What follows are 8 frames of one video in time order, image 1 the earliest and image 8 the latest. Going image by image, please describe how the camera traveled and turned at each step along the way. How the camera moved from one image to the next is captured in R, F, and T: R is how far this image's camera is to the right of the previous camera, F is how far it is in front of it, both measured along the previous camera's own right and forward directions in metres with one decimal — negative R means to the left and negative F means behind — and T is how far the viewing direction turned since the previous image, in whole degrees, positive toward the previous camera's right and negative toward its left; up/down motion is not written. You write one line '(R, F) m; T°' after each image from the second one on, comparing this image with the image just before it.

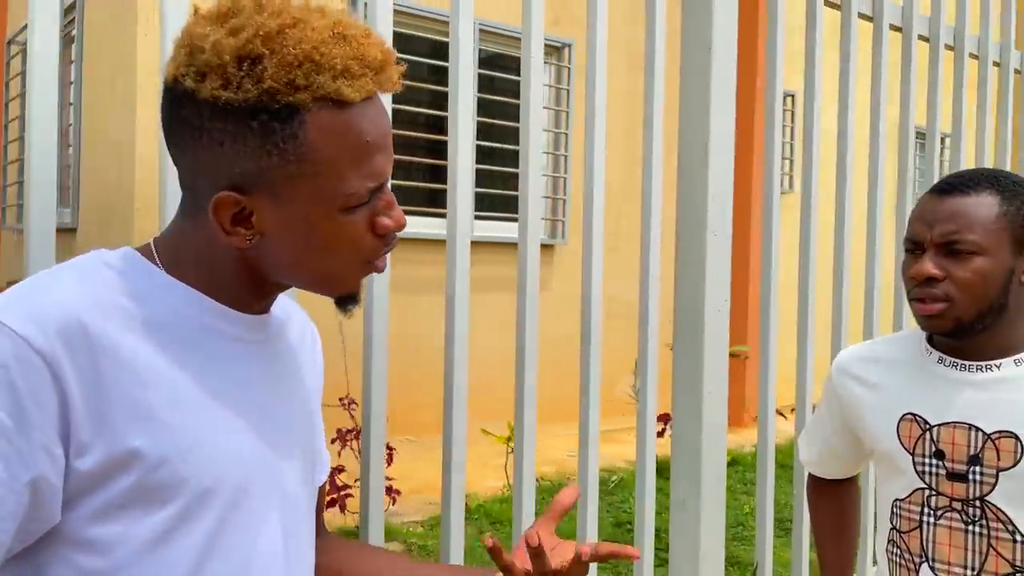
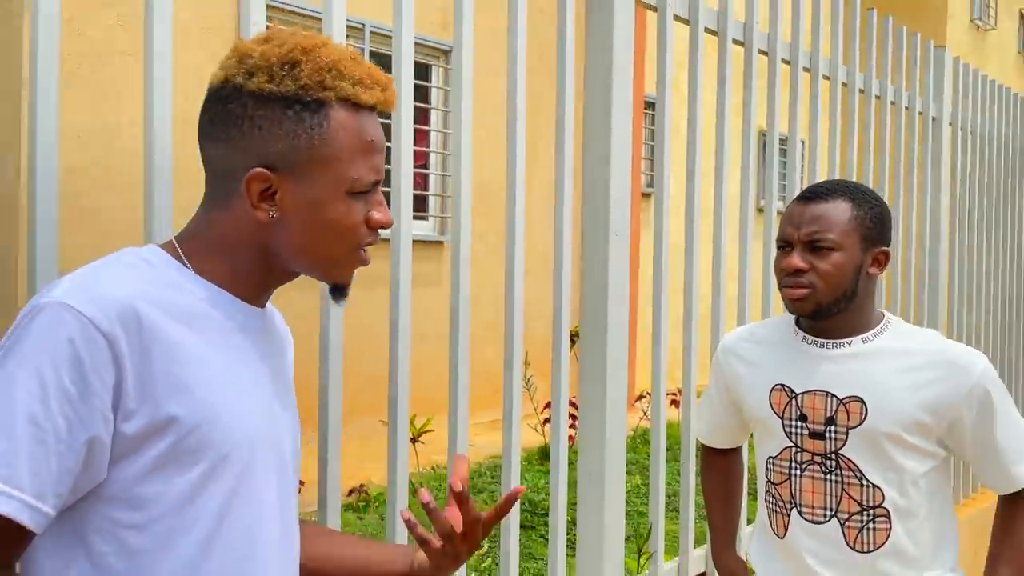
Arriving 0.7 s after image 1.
(-0.3, -0.1) m; +13°
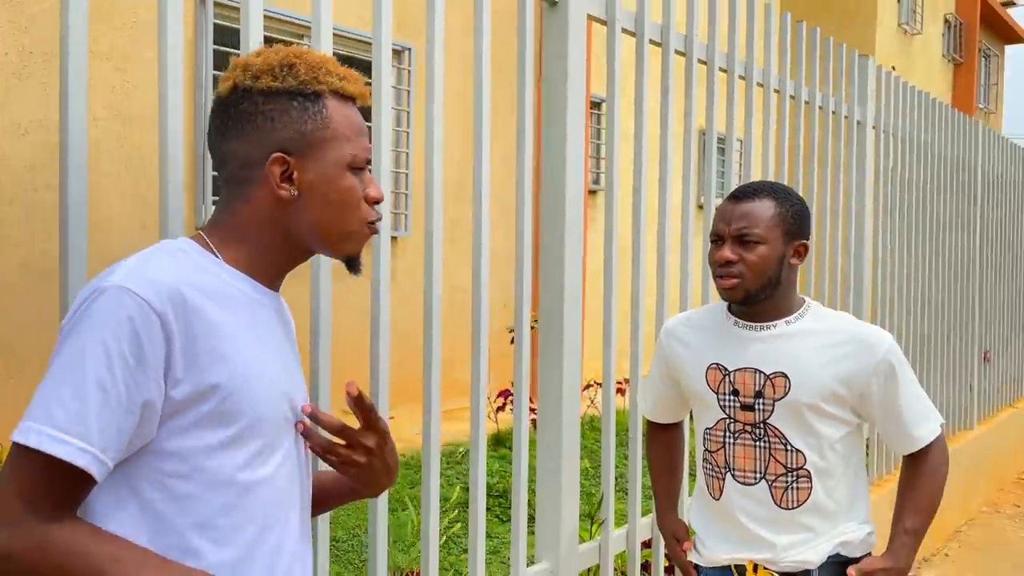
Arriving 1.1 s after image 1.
(0.0, -0.2) m; +4°
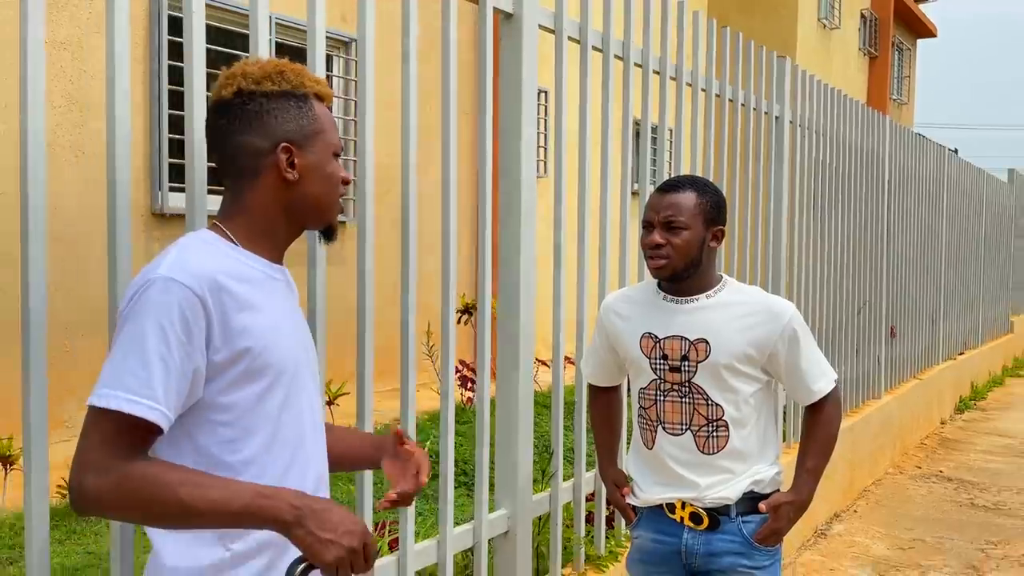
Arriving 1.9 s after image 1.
(-0.1, -0.3) m; +4°
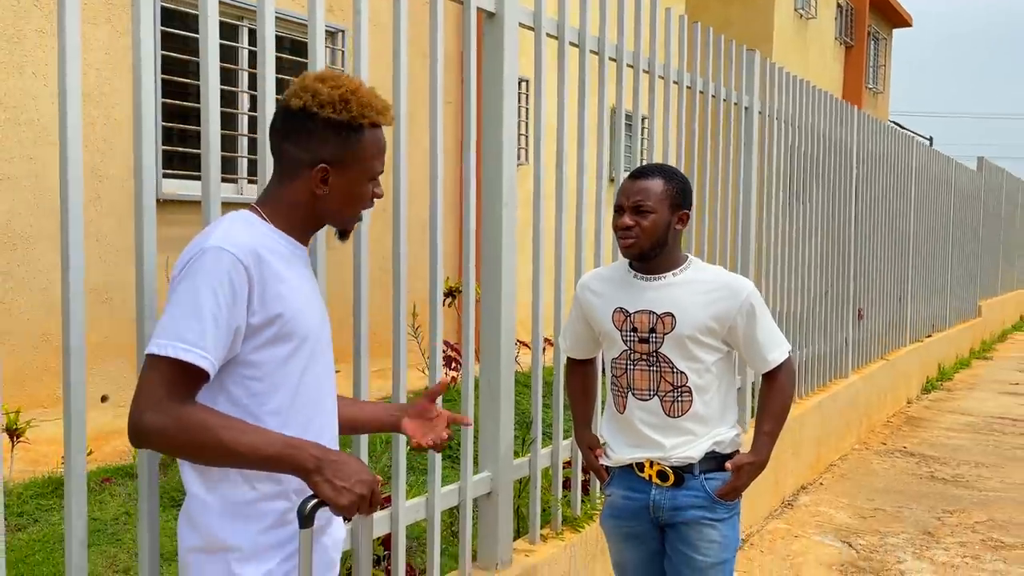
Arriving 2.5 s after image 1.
(0.0, -0.2) m; +1°
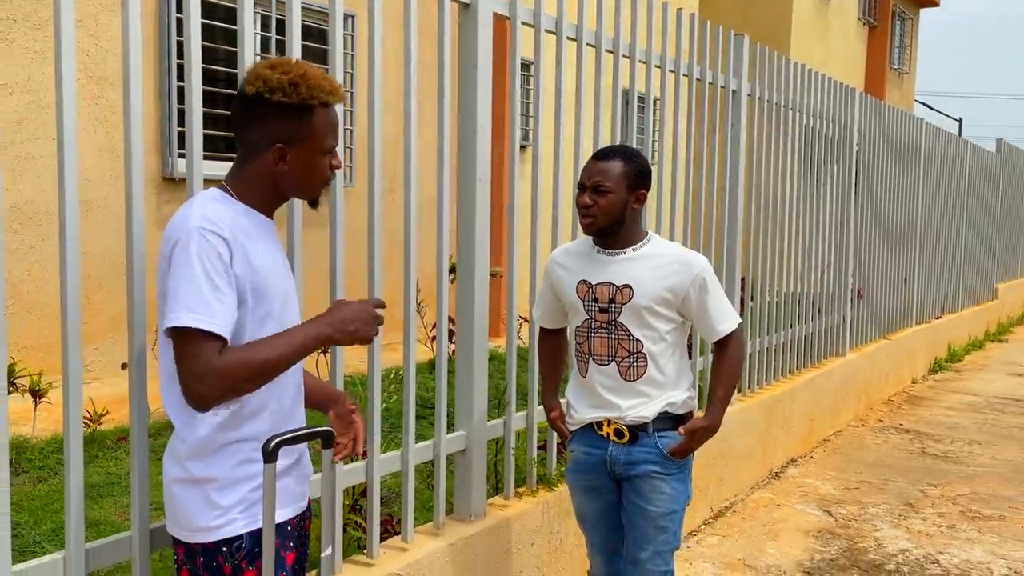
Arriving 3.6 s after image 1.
(+0.2, -0.2) m; -2°
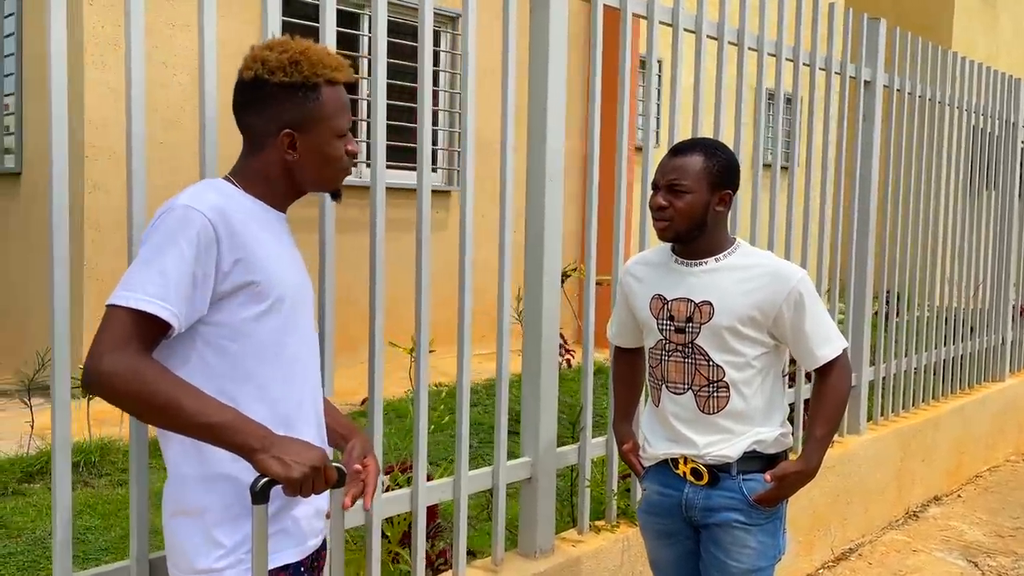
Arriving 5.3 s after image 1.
(+0.2, +0.3) m; -9°
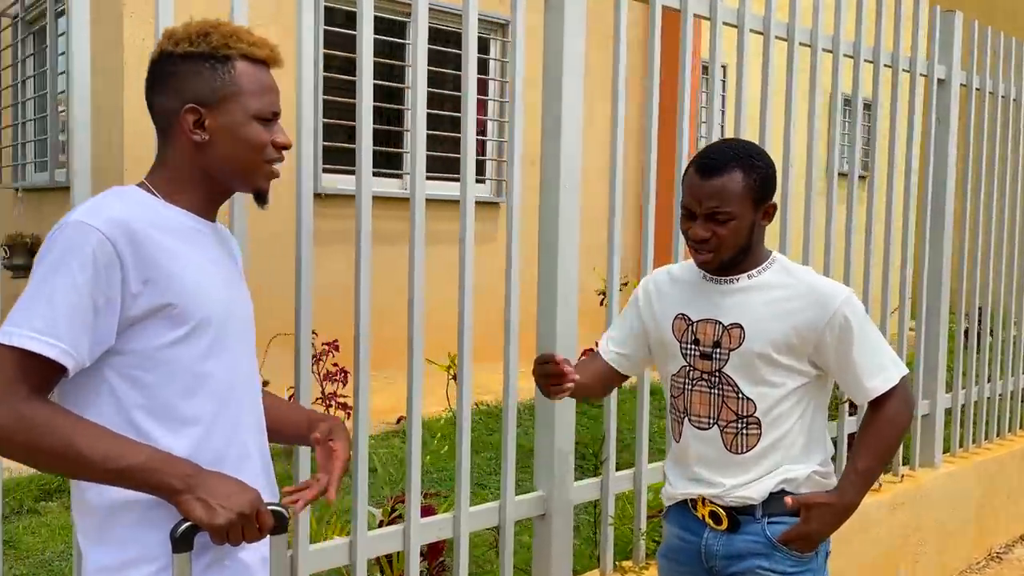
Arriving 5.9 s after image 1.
(+0.2, +0.3) m; -5°
